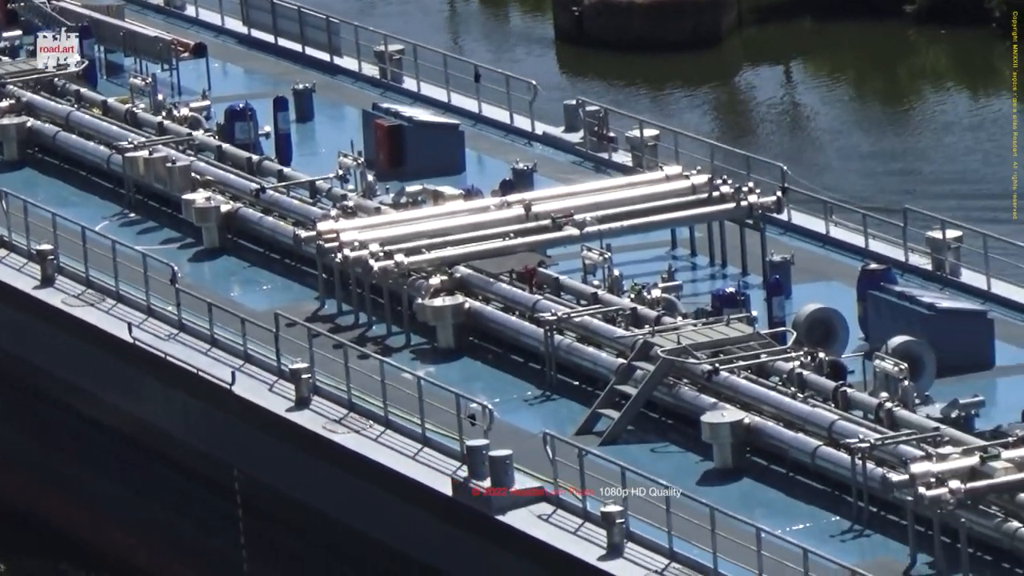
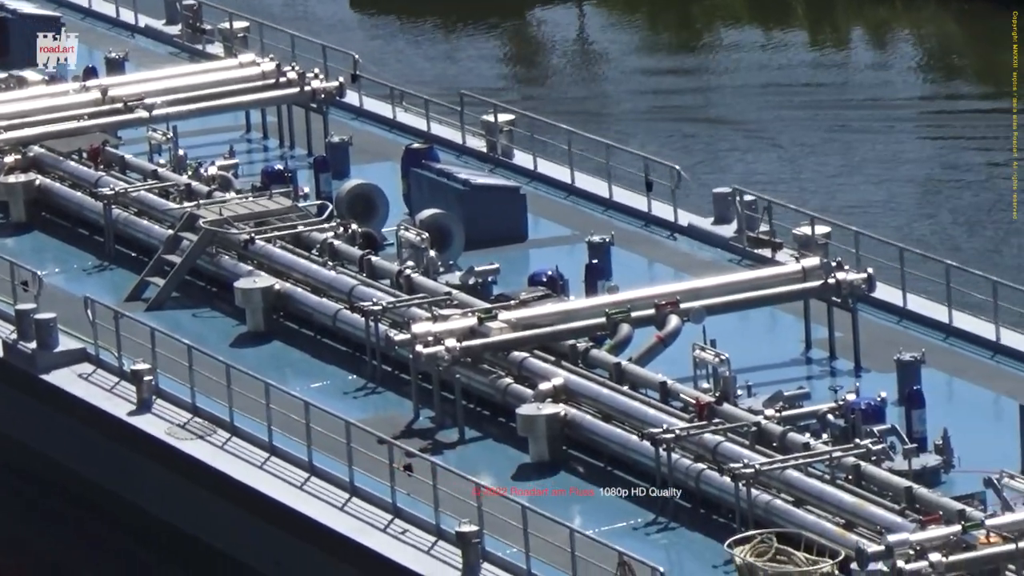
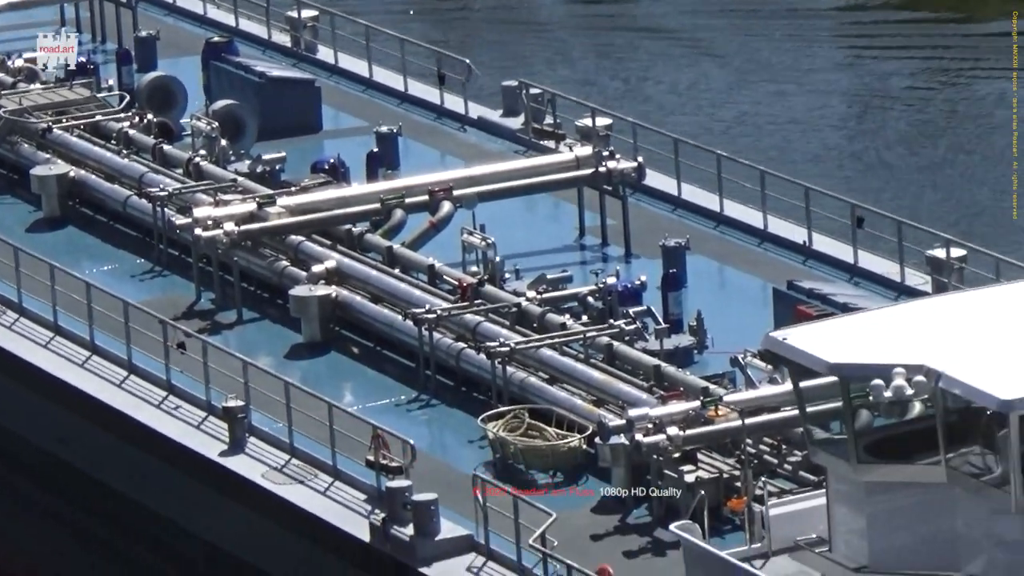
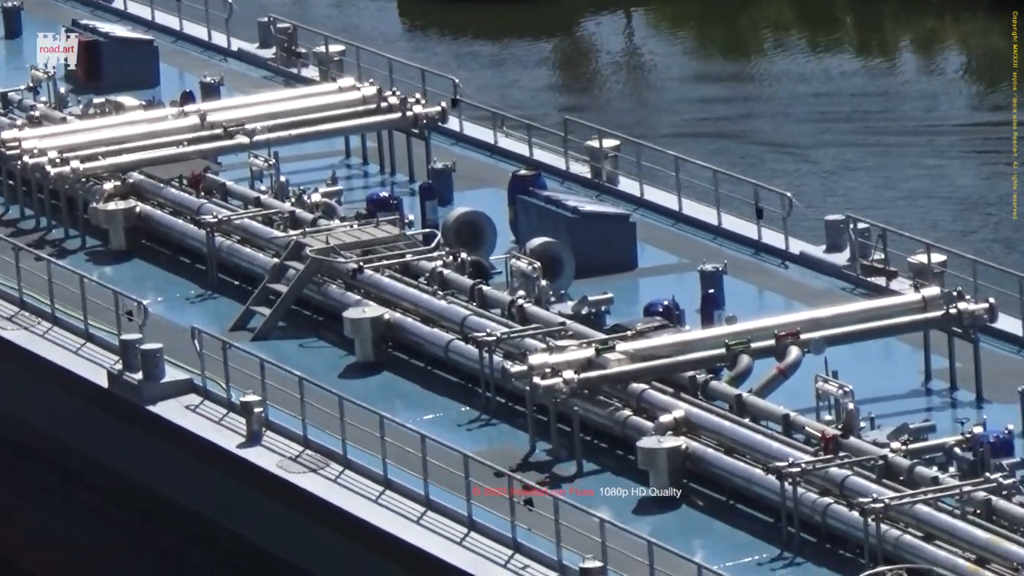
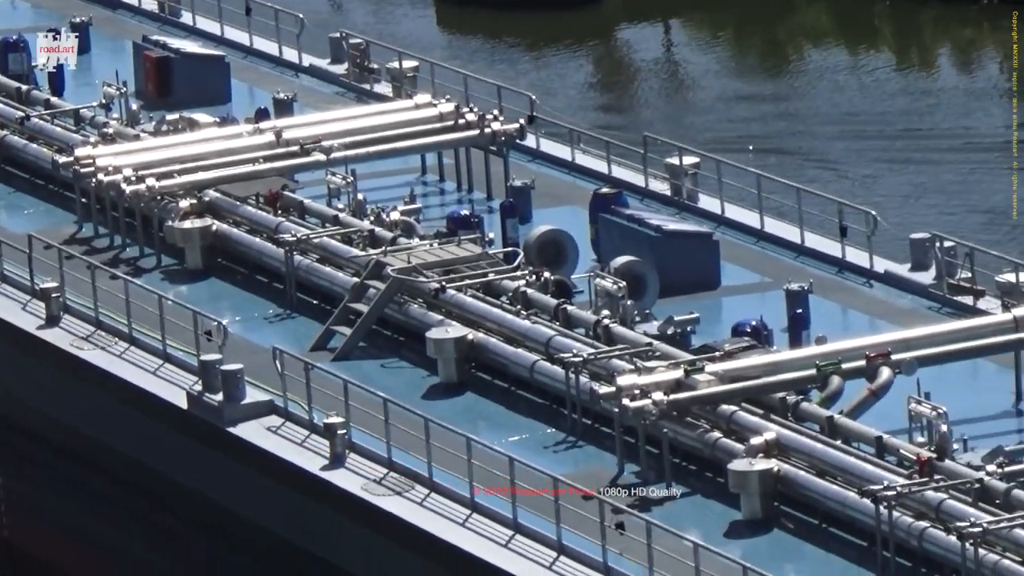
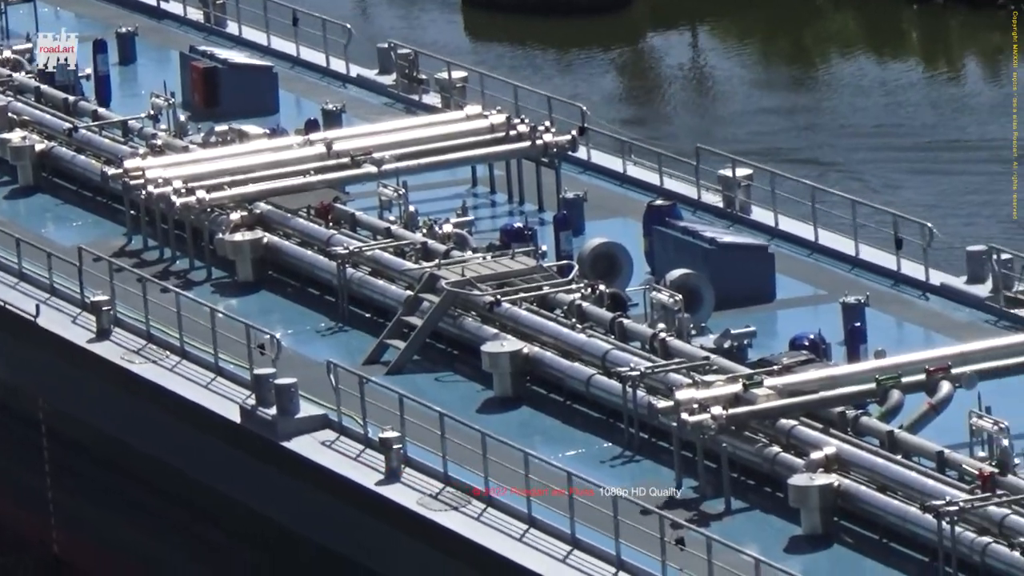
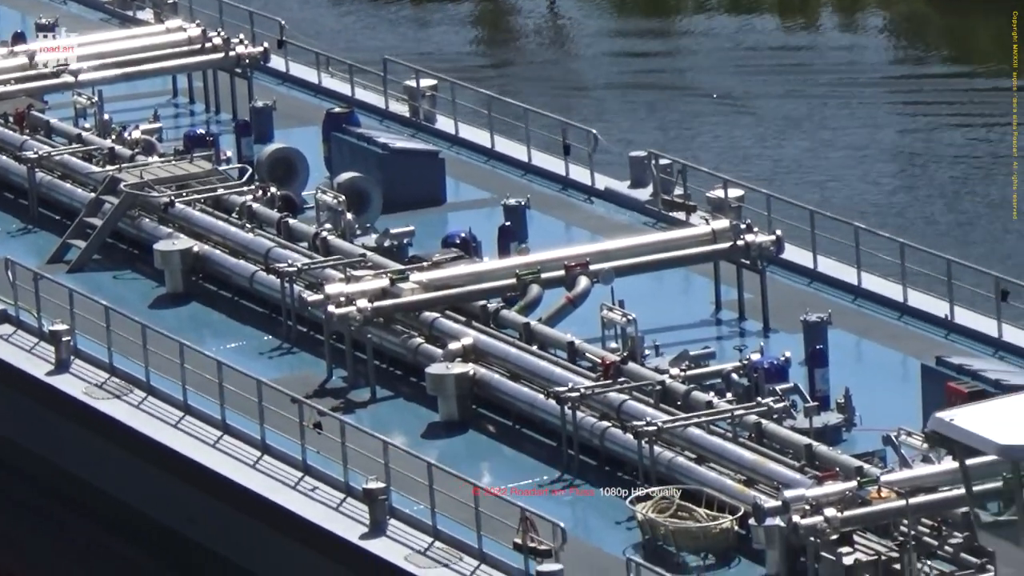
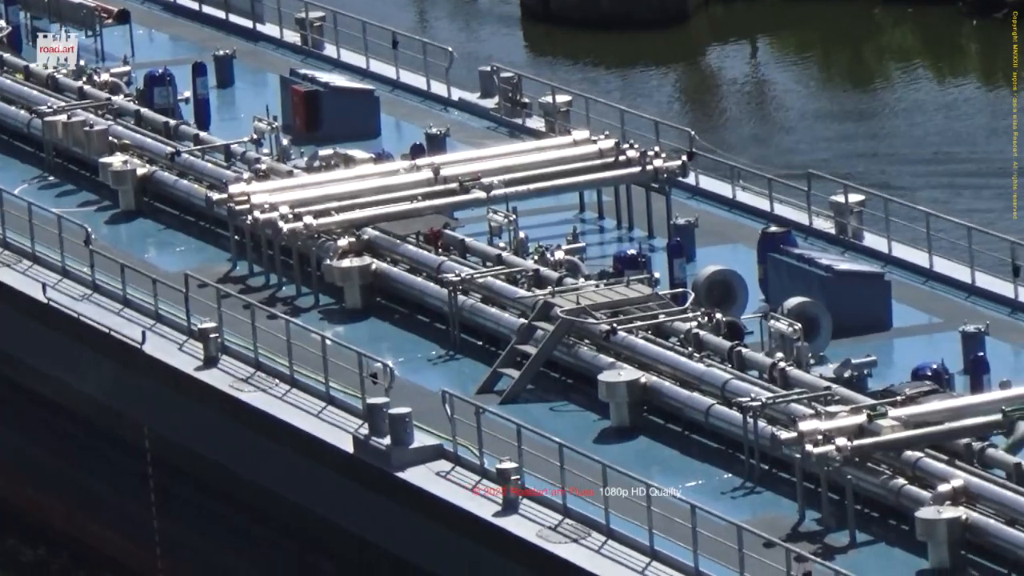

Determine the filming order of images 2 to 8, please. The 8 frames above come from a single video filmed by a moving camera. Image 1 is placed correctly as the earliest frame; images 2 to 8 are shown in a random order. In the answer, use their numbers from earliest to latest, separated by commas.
8, 6, 5, 4, 2, 7, 3
